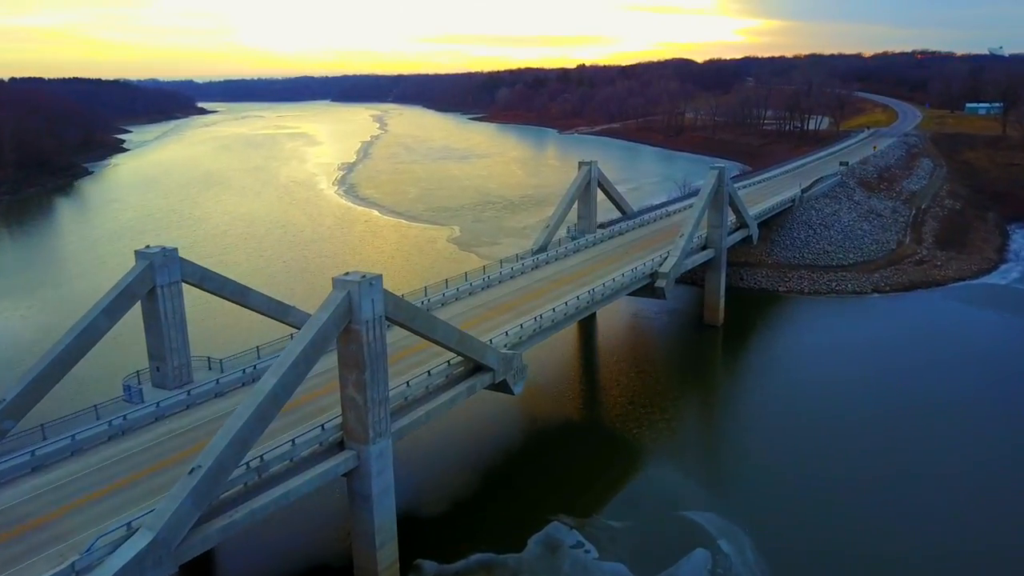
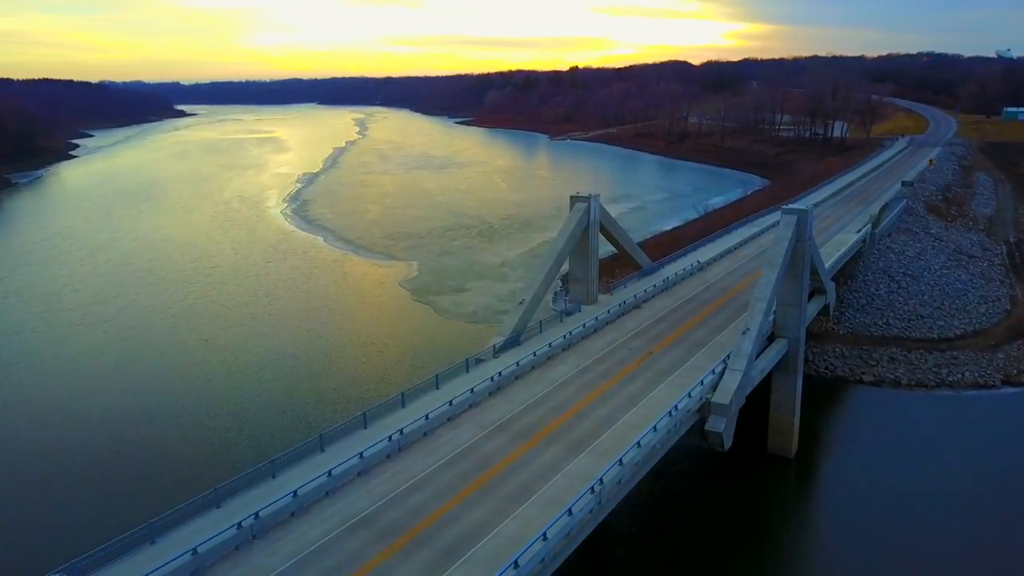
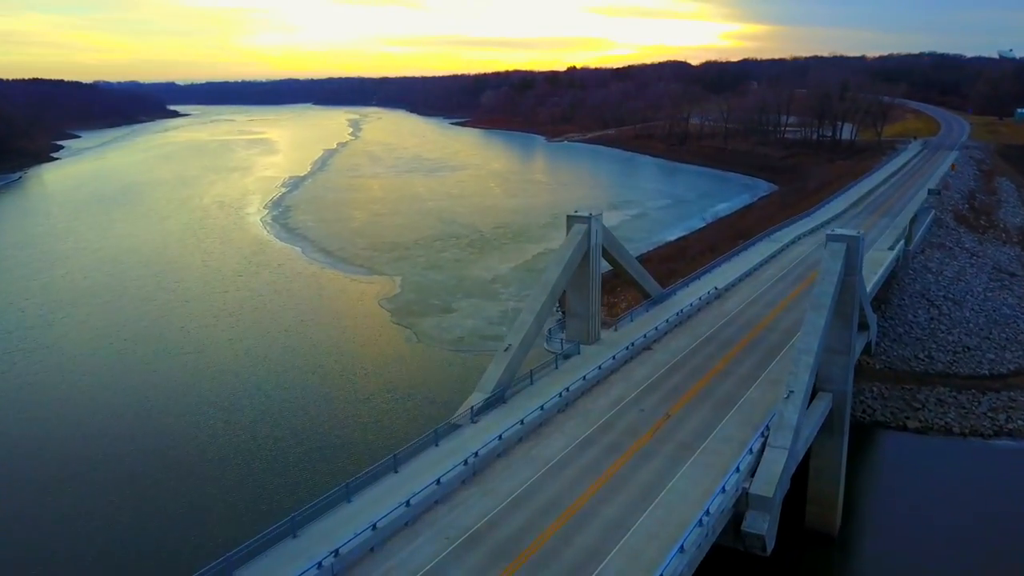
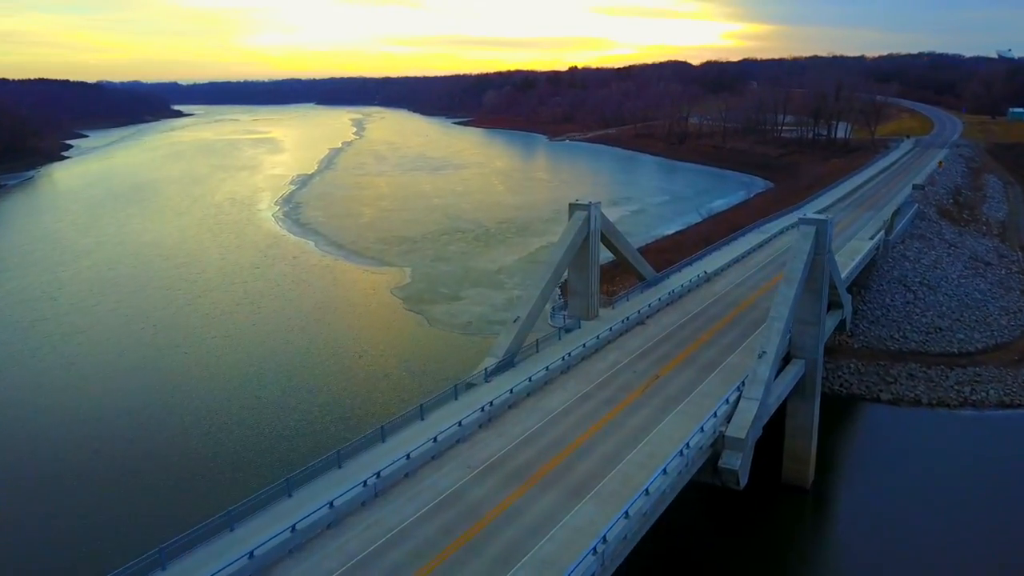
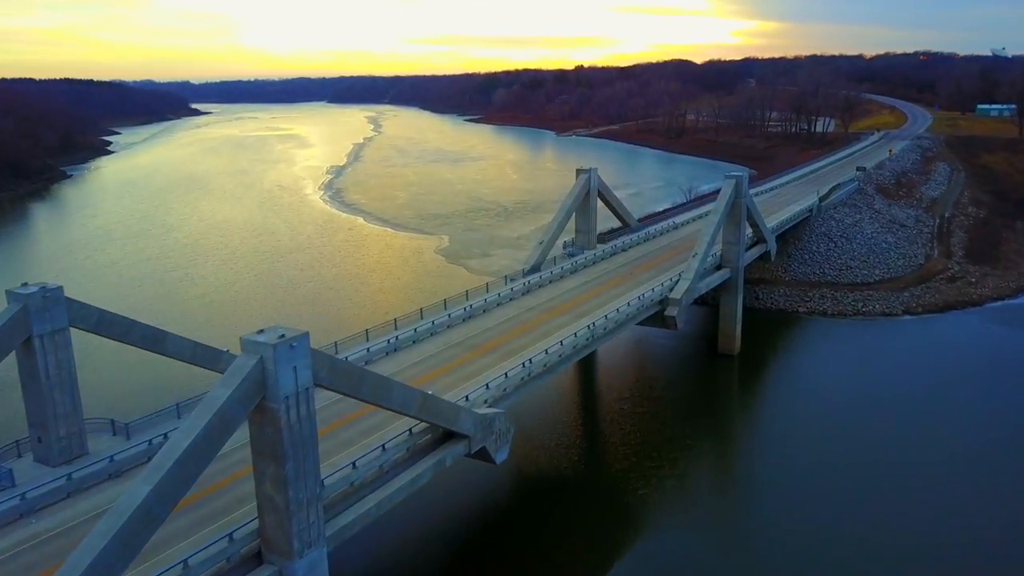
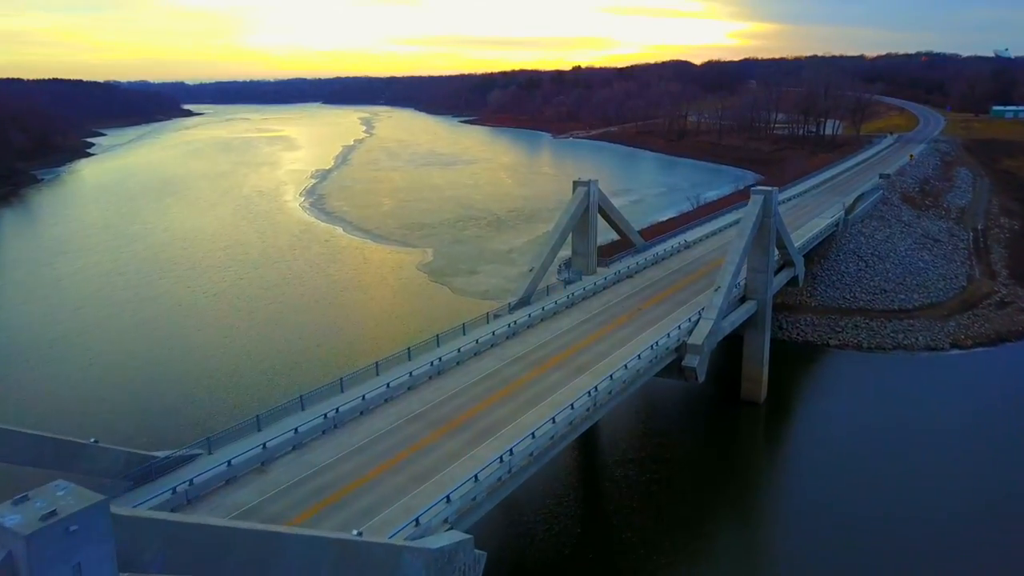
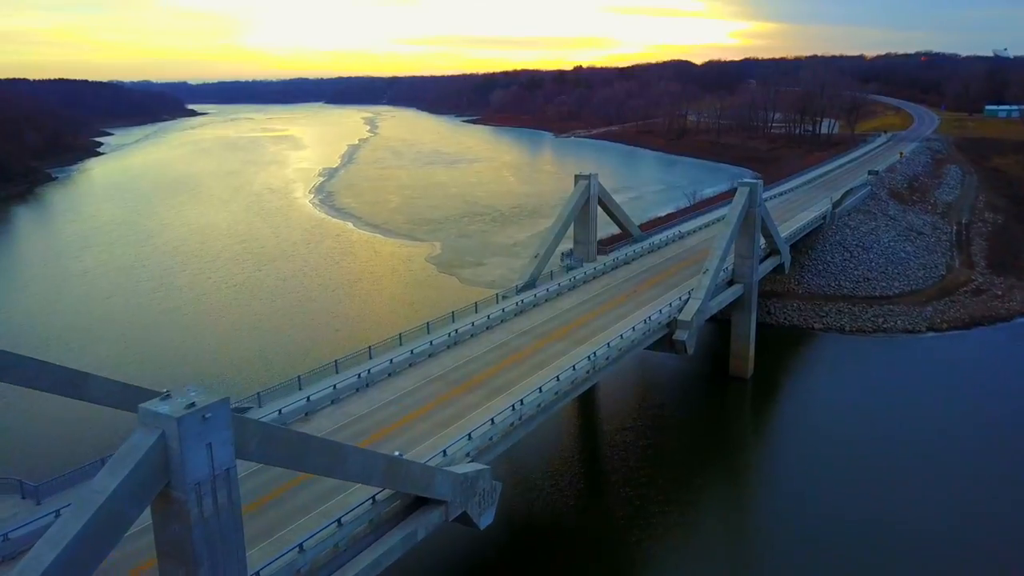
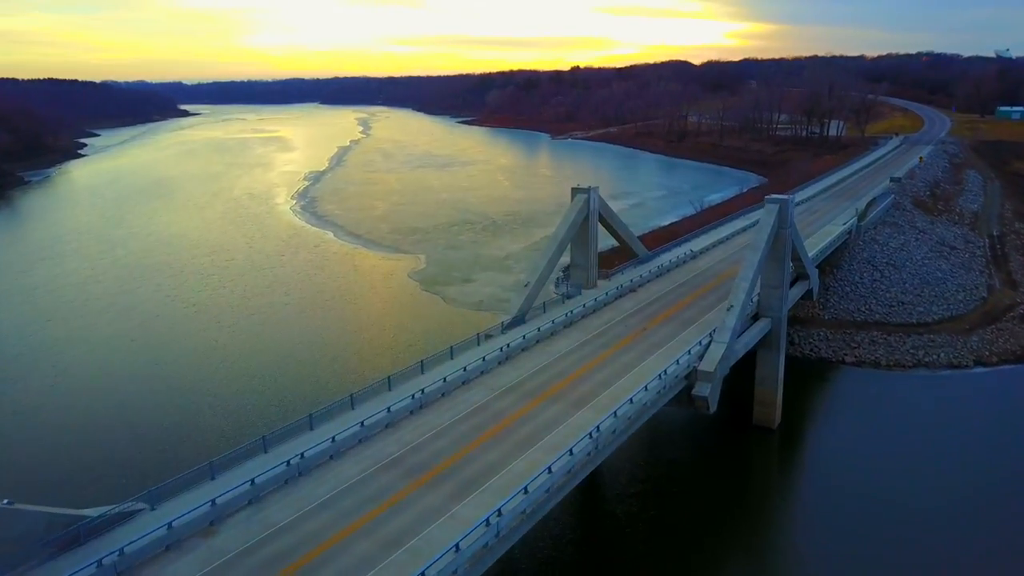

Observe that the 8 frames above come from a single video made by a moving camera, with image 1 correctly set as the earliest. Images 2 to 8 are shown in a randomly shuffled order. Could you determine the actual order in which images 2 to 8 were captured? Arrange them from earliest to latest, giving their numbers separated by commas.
5, 7, 6, 8, 2, 4, 3
